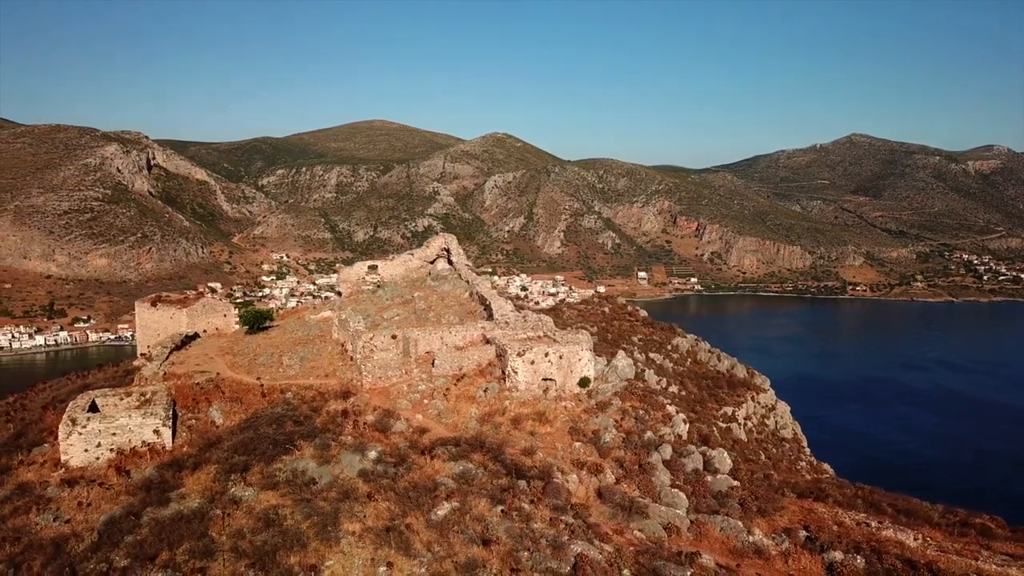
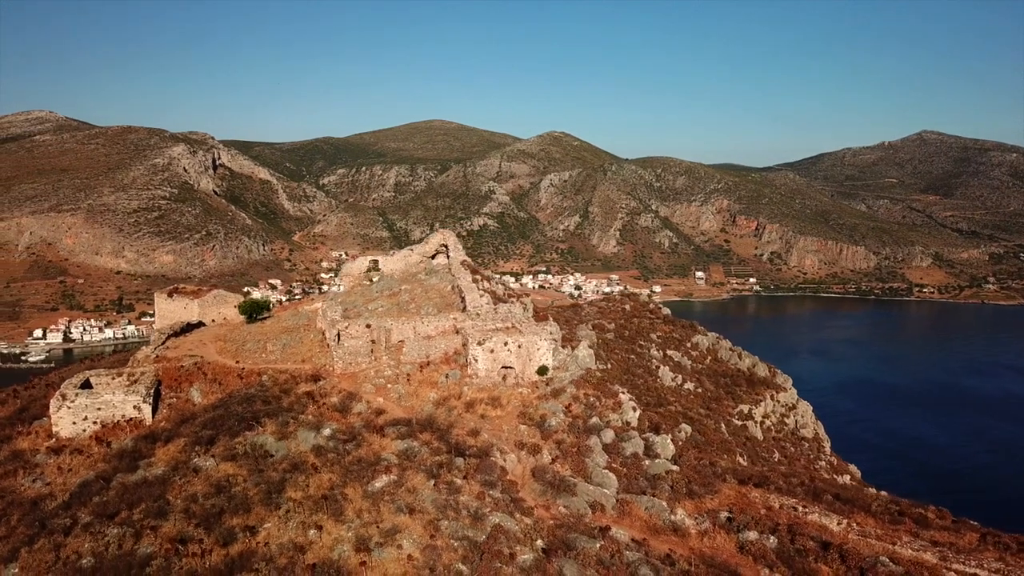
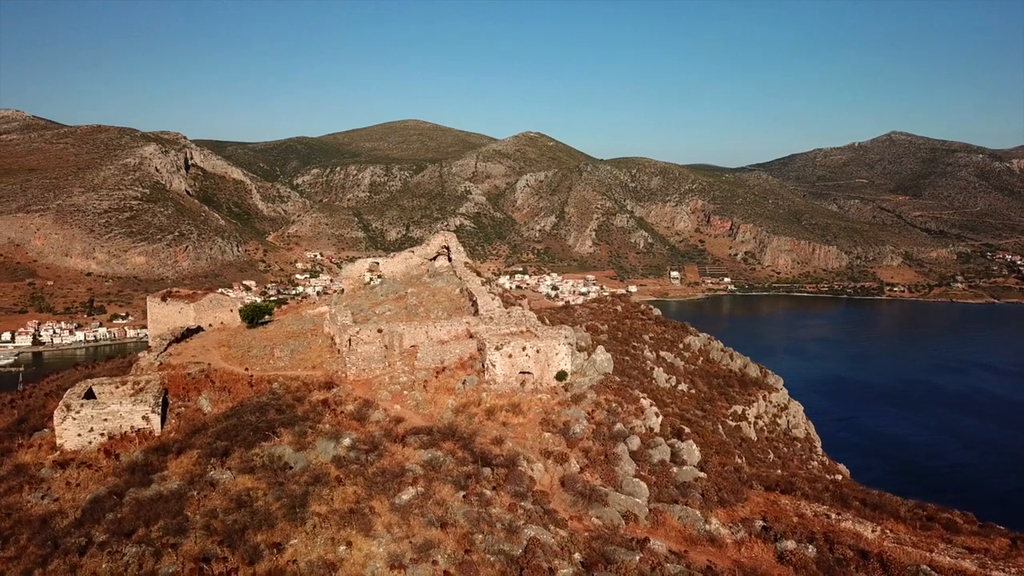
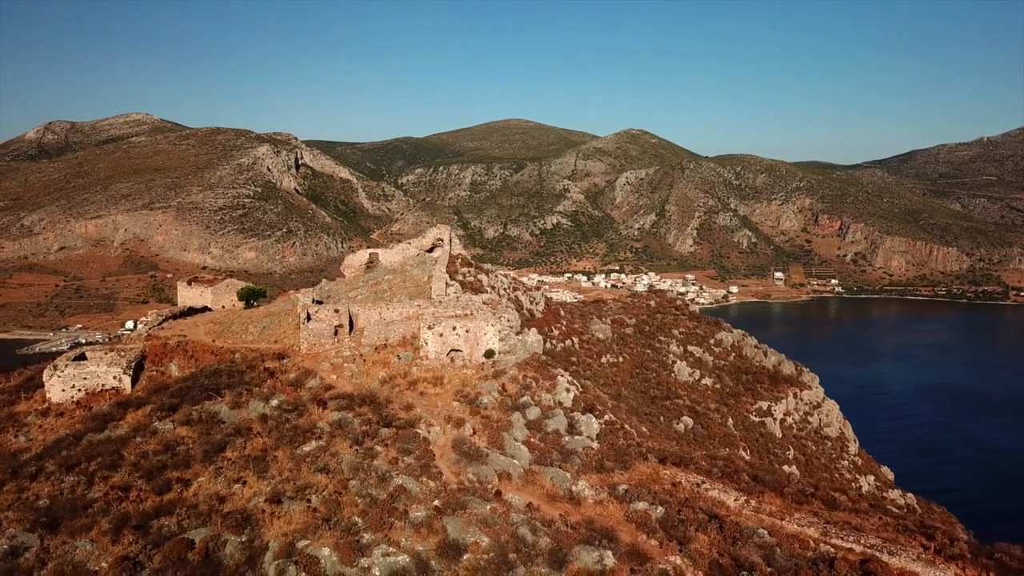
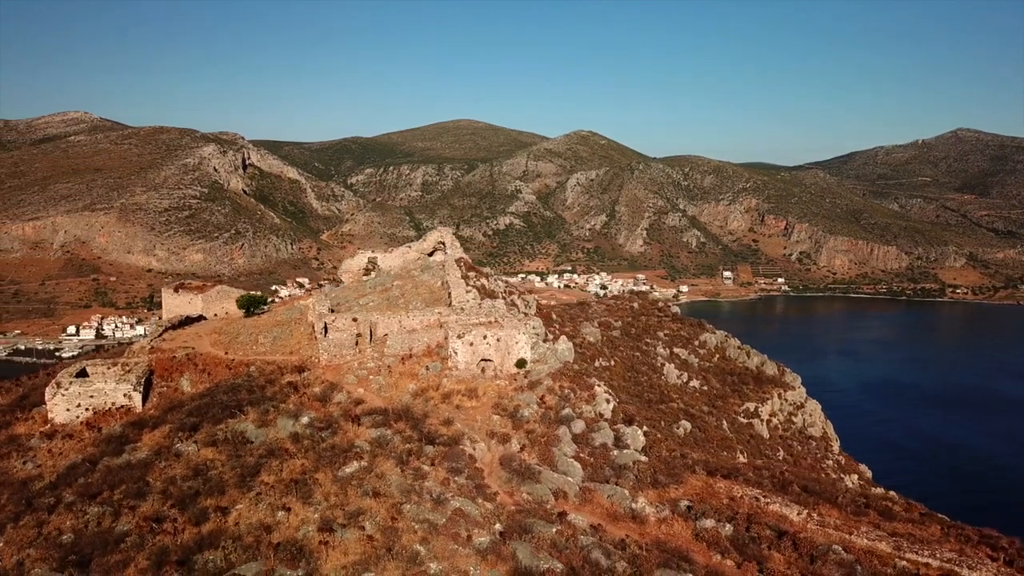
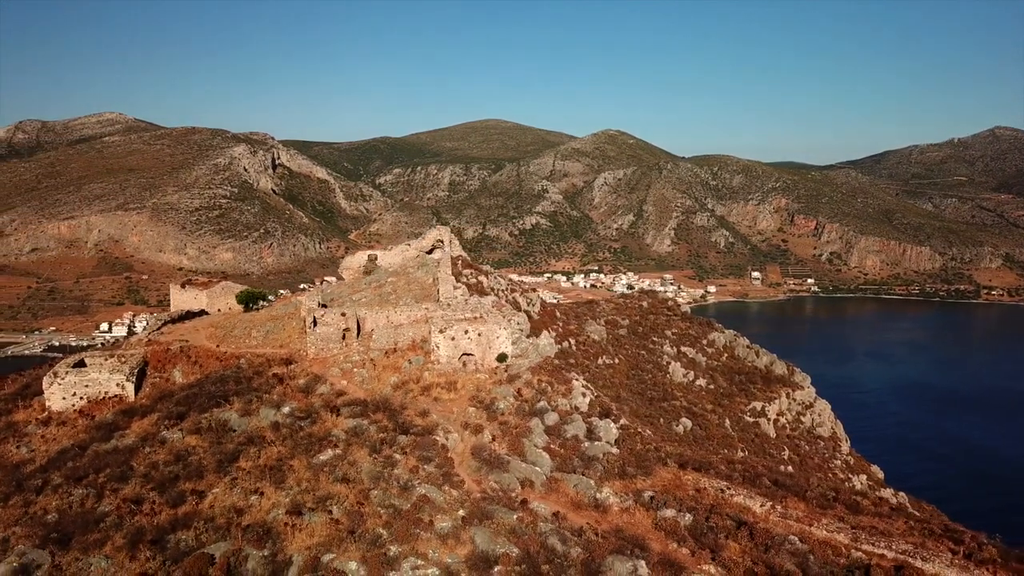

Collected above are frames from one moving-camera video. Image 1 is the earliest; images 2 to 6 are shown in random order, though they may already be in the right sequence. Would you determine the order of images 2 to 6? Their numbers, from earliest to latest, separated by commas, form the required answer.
3, 2, 5, 6, 4
